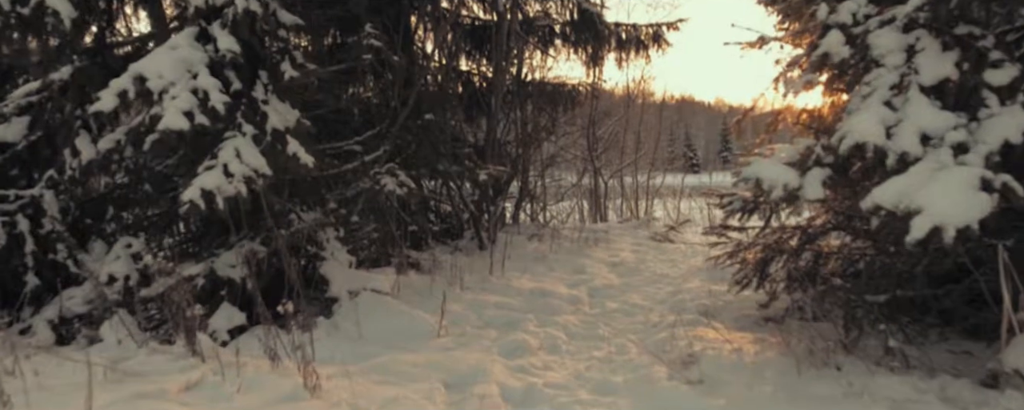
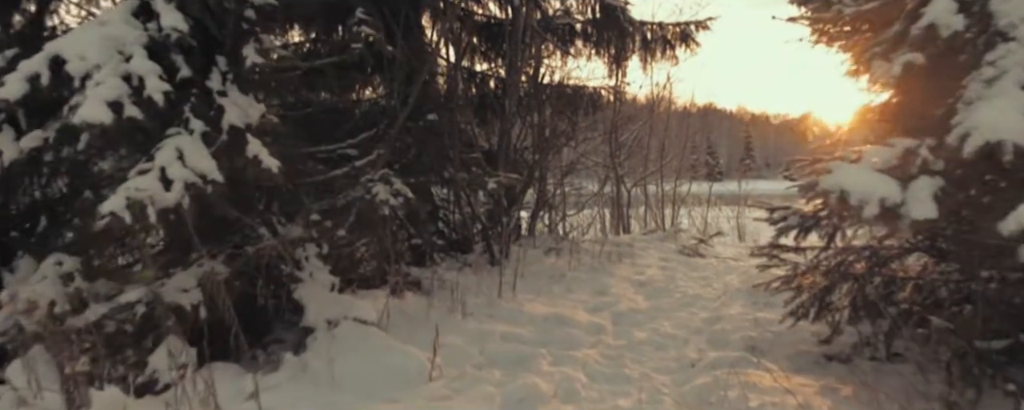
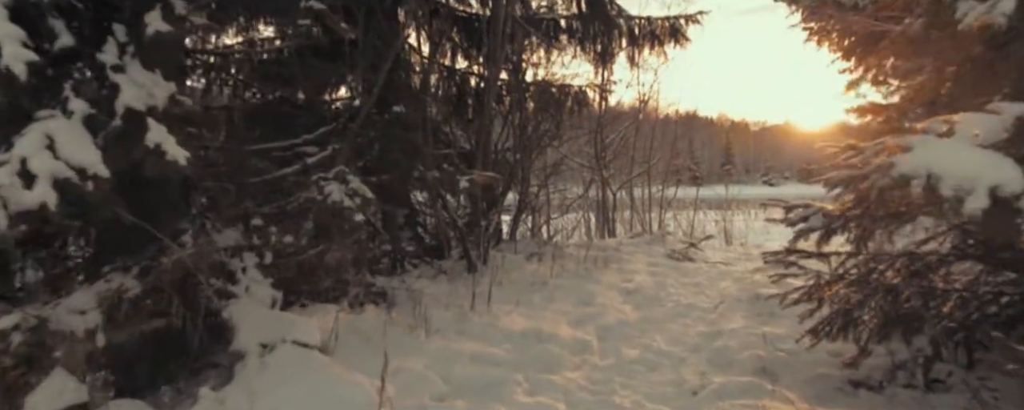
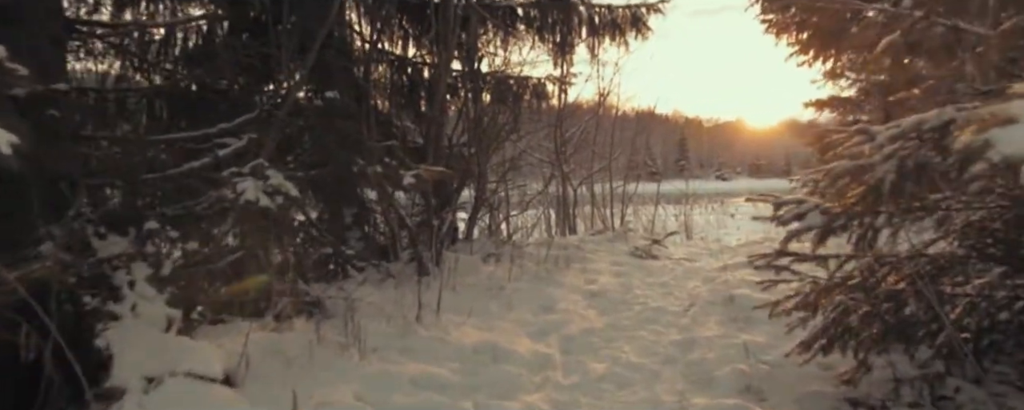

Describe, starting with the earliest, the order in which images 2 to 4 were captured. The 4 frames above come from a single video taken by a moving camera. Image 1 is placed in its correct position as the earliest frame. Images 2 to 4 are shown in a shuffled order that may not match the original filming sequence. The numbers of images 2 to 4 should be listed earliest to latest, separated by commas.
2, 3, 4
